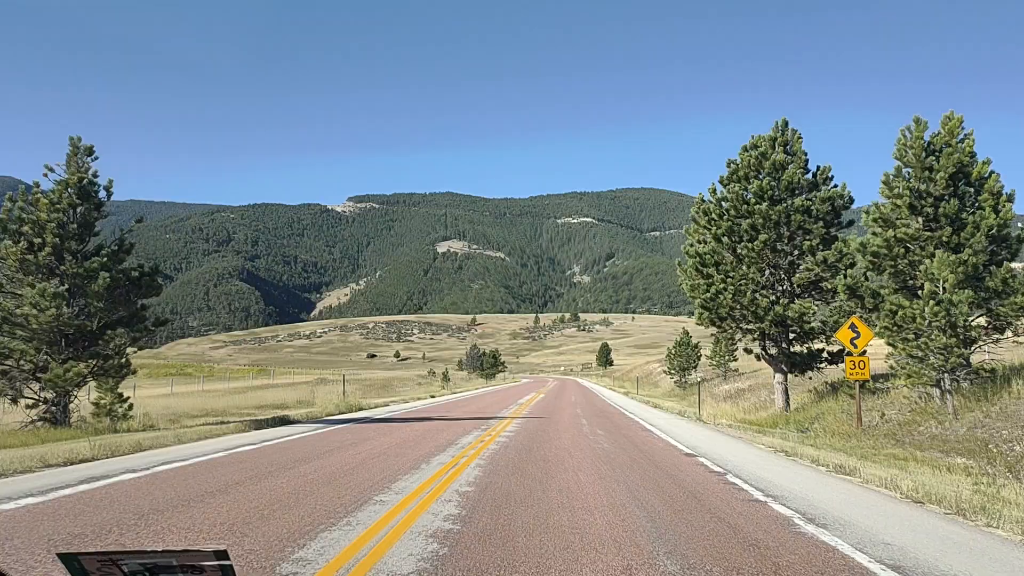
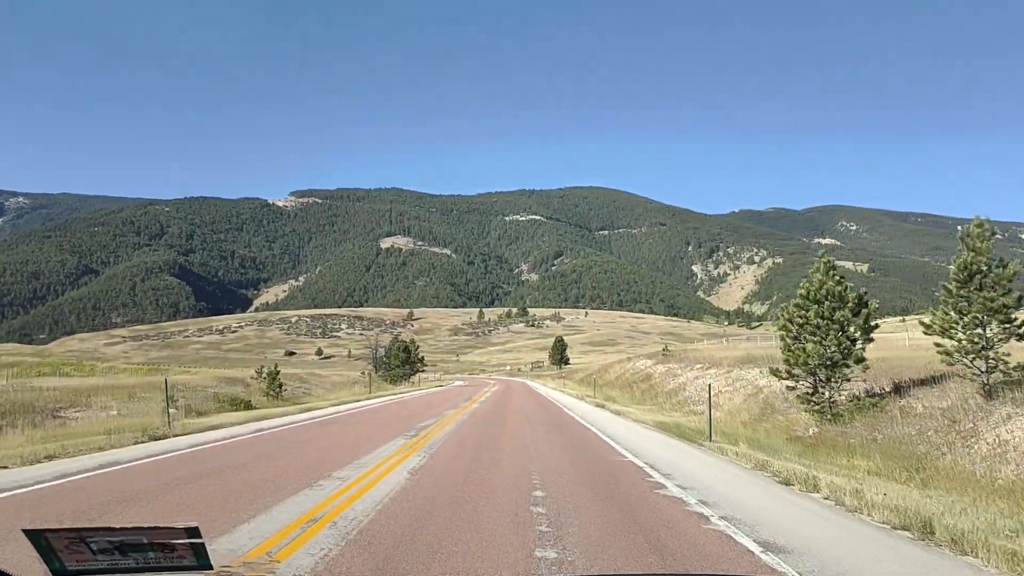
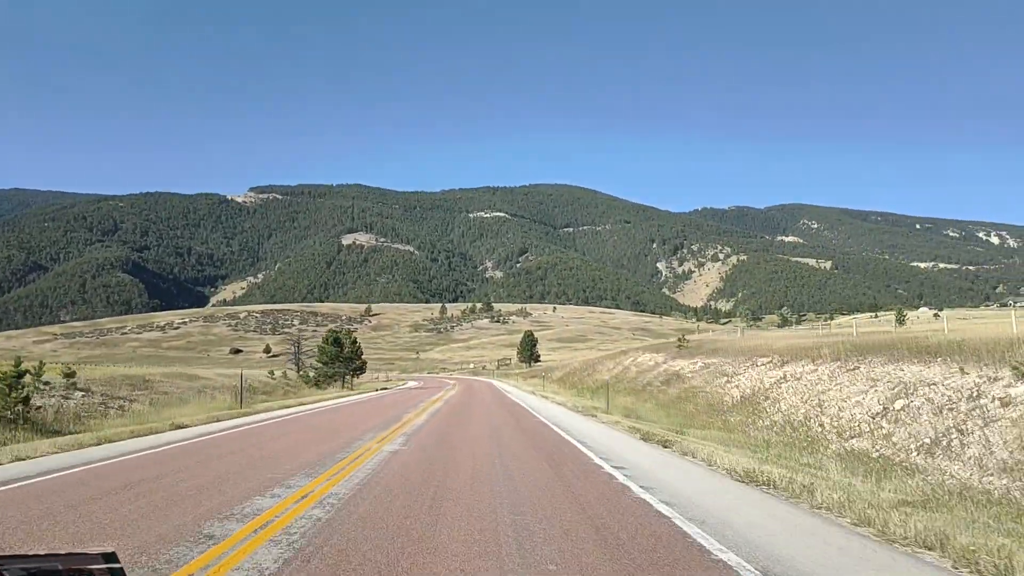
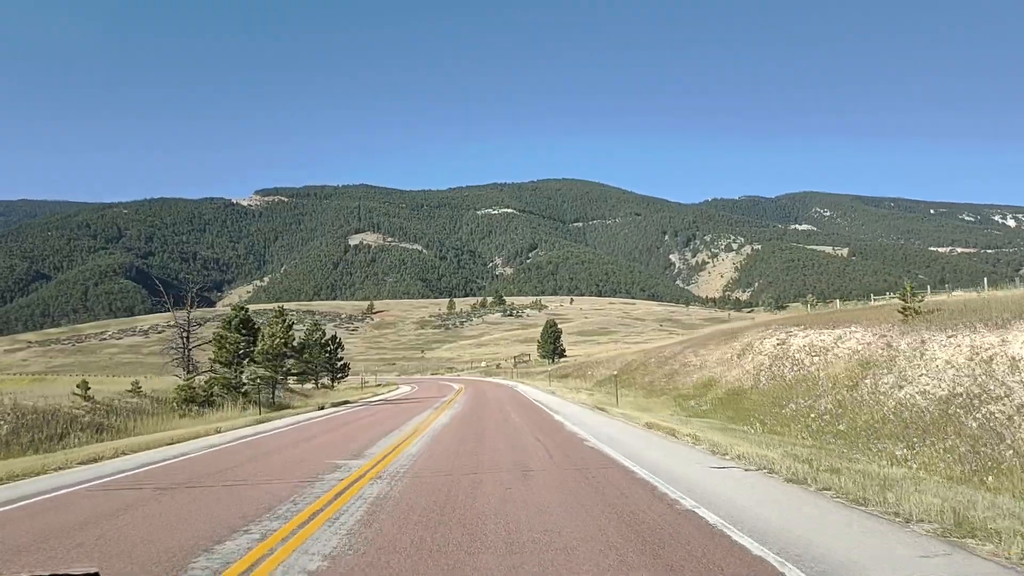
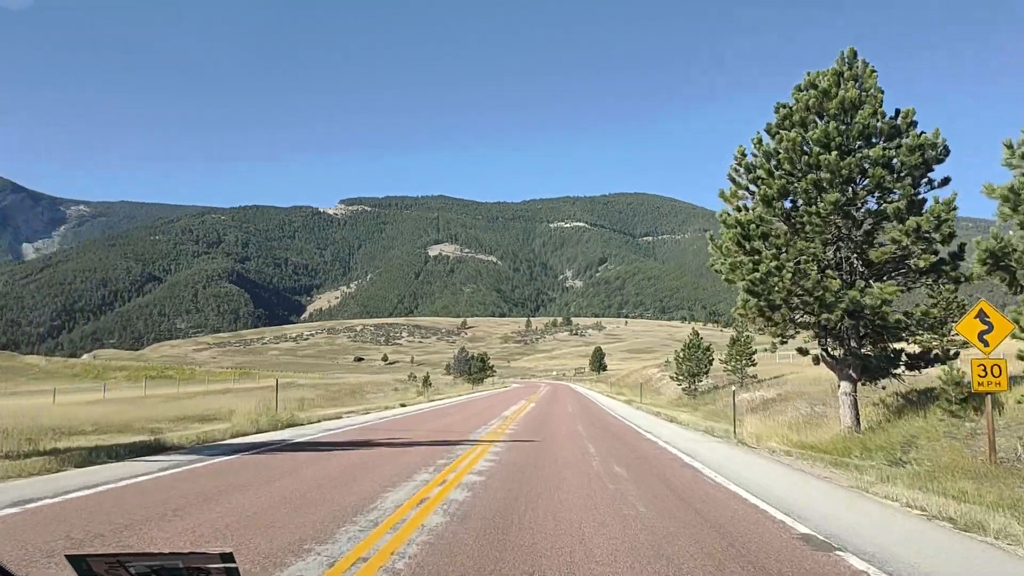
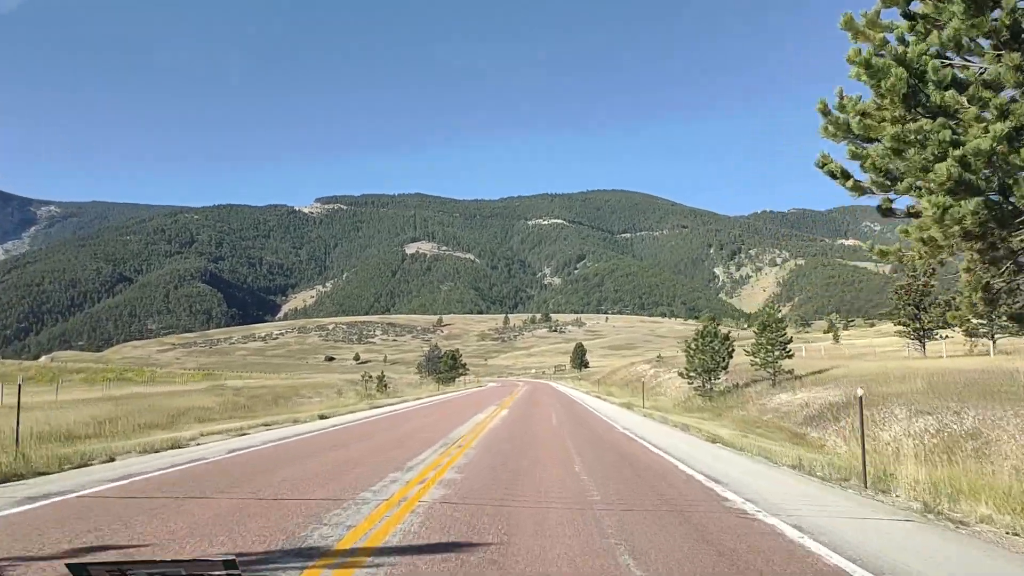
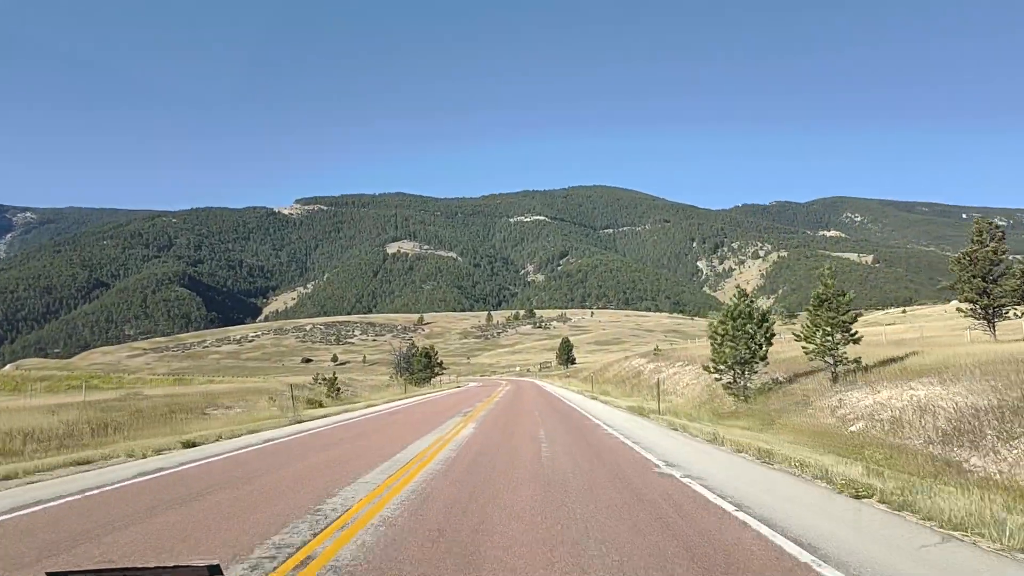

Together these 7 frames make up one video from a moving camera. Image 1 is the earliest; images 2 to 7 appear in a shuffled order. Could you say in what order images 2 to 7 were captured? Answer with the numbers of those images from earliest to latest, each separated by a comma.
5, 6, 7, 2, 3, 4
